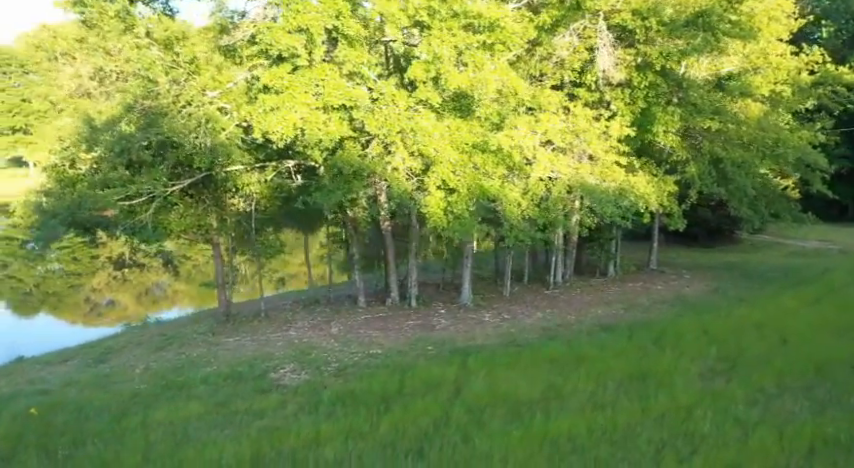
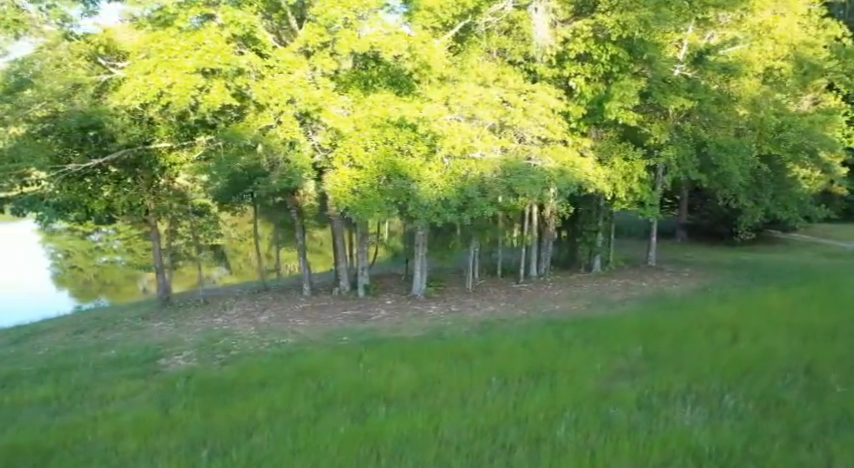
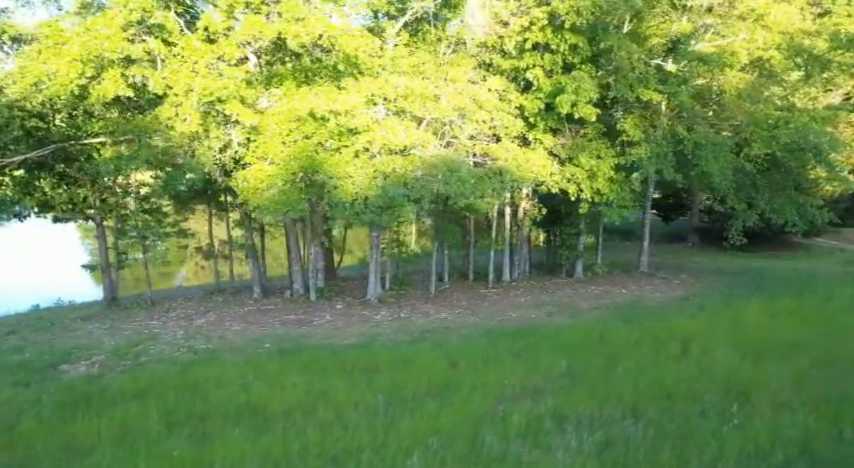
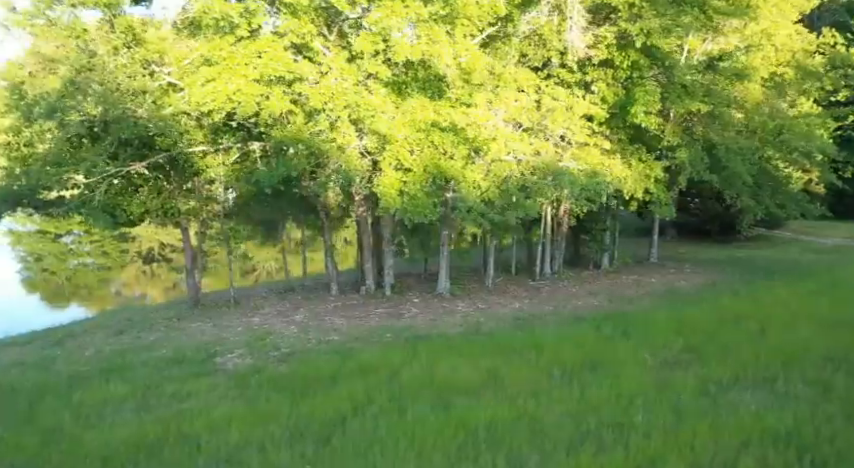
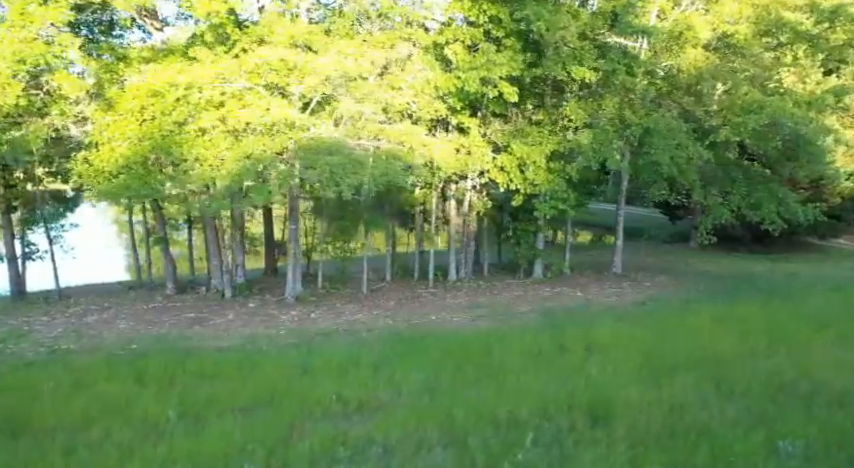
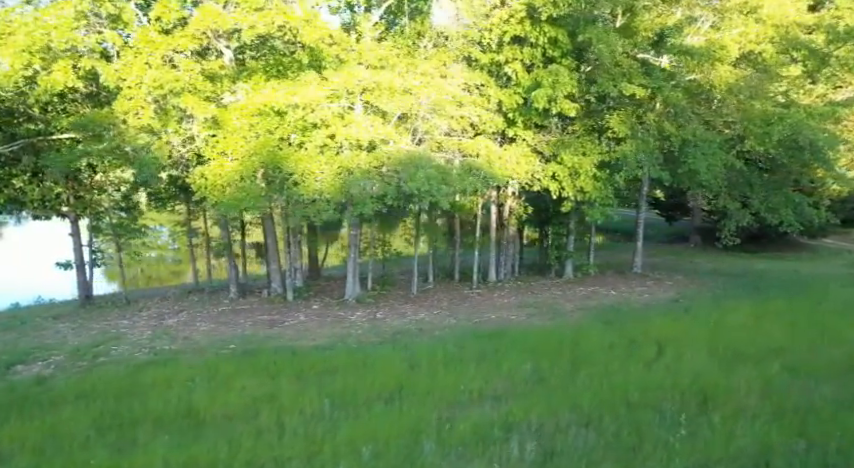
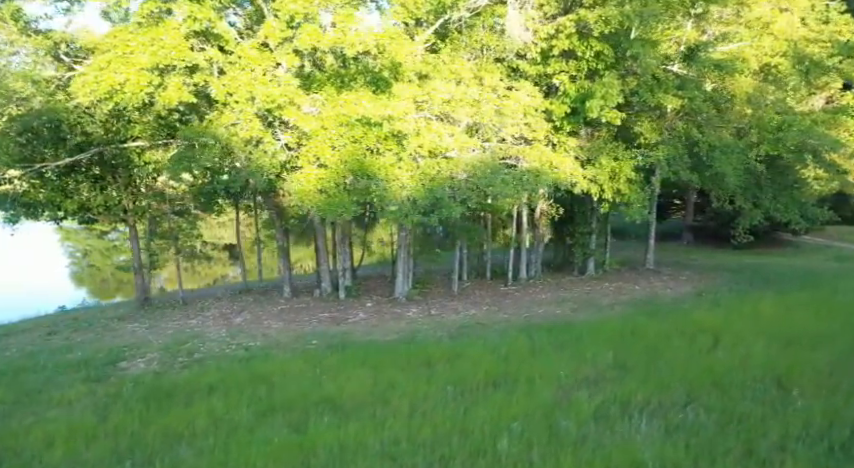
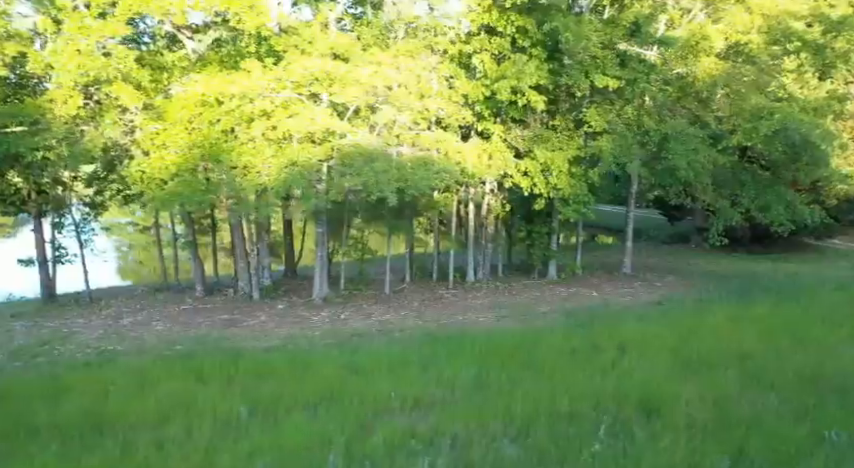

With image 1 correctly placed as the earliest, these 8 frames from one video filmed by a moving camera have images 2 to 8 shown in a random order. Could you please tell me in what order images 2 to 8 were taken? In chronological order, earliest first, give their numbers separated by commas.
4, 2, 7, 3, 6, 8, 5
